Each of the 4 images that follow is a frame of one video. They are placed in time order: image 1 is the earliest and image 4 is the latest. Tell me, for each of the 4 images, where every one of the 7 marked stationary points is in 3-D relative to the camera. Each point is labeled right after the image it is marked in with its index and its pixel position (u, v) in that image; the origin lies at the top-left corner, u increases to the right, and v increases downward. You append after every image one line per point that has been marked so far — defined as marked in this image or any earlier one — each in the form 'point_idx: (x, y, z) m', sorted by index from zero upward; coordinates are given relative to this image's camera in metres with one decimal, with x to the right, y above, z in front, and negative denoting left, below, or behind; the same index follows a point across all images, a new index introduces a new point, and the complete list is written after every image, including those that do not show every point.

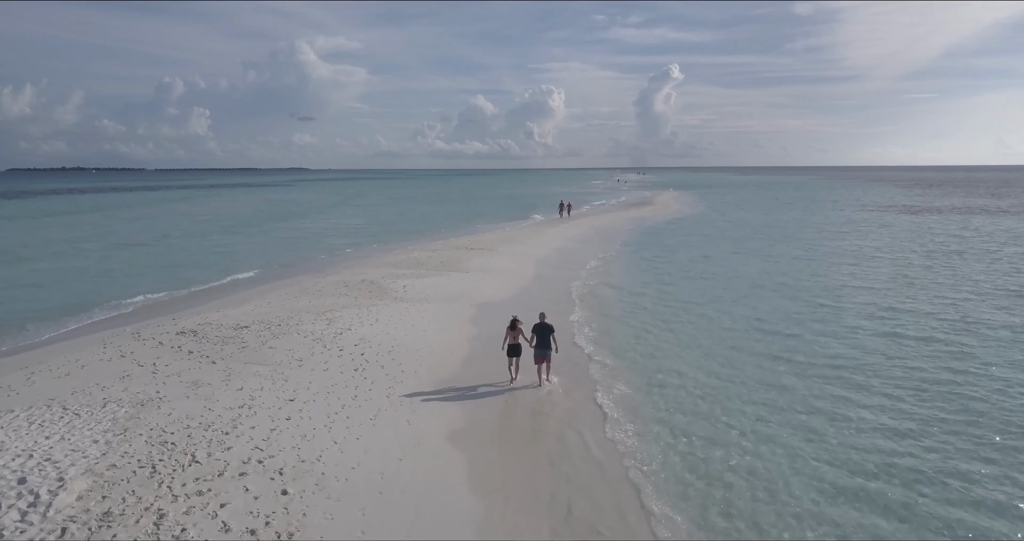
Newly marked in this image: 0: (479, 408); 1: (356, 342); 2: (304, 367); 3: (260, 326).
0: (-0.7, -2.8, +11.7) m
1: (-4.1, -1.9, +14.3) m
2: (-4.8, -2.2, +12.5) m
3: (-7.1, -1.6, +15.4) m
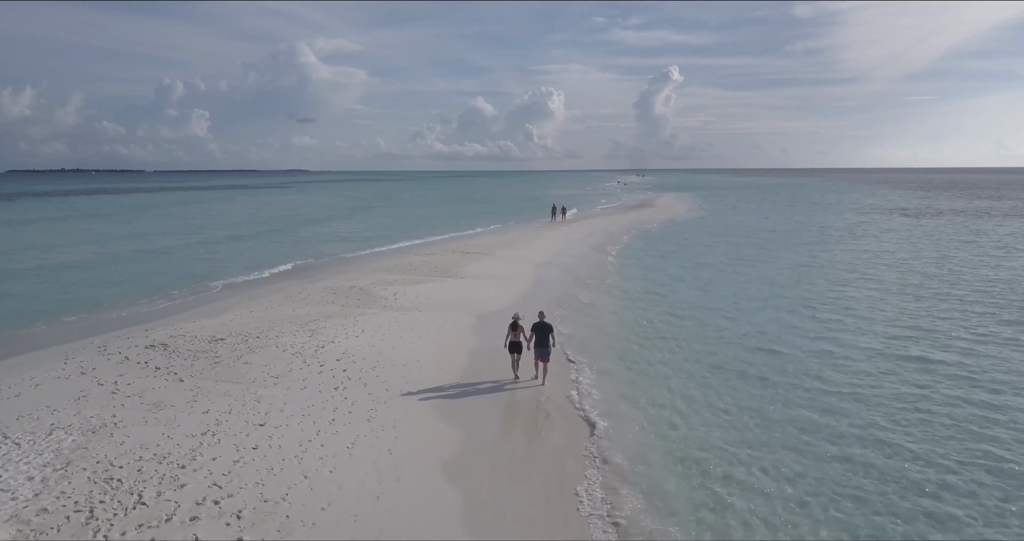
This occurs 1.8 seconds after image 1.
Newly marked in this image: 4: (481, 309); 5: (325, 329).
0: (-0.8, -3.0, +10.7) m
1: (-4.2, -2.1, +13.3) m
2: (-4.9, -2.4, +11.5) m
3: (-7.3, -1.8, +14.4) m
4: (-0.8, -1.0, +19.8) m
5: (-5.3, -1.7, +15.4) m
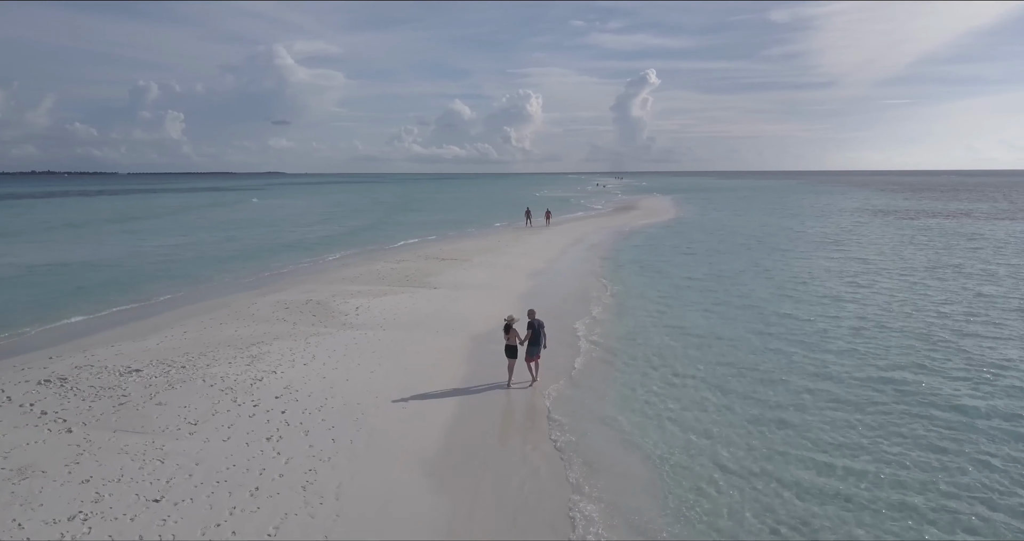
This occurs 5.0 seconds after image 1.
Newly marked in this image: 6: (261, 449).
0: (-1.1, -3.3, +8.4) m
1: (-4.6, -2.4, +10.8) m
2: (-5.2, -2.7, +9.0) m
3: (-7.7, -2.1, +11.9) m
4: (-1.5, -1.3, +17.5) m
5: (-5.8, -2.0, +12.9) m
6: (-4.0, -2.9, +8.8) m
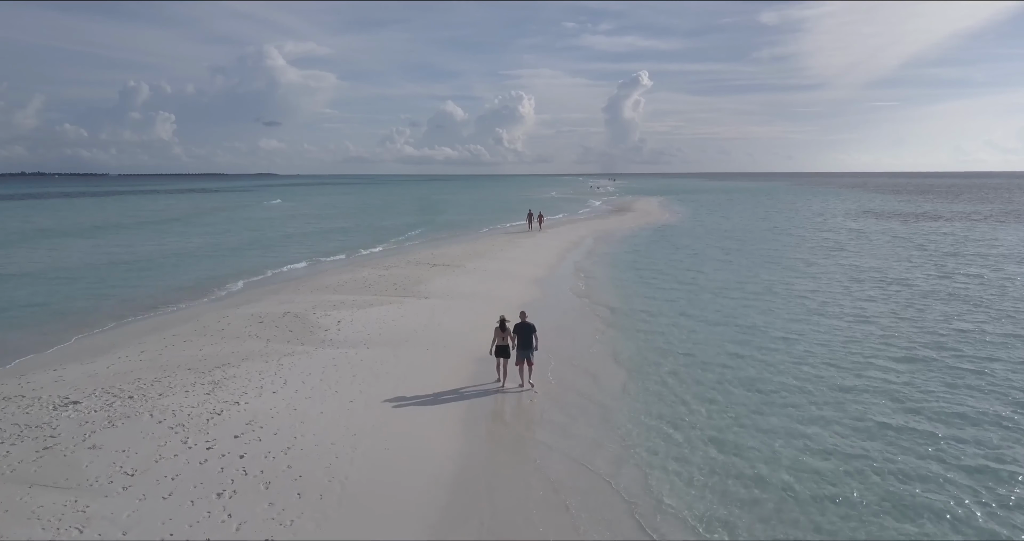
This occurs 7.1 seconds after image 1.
0: (-1.1, -3.5, +6.9) m
1: (-4.6, -2.7, +9.2) m
2: (-5.2, -3.0, +7.4) m
3: (-7.7, -2.4, +10.2) m
4: (-1.6, -1.6, +16.0) m
5: (-5.8, -2.3, +11.2) m
6: (-4.0, -3.1, +7.2) m
